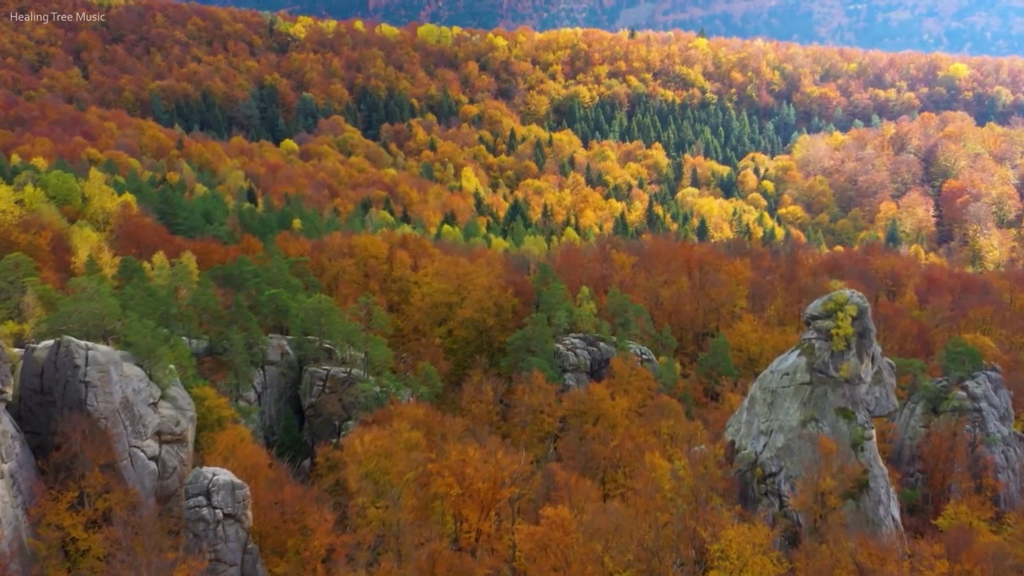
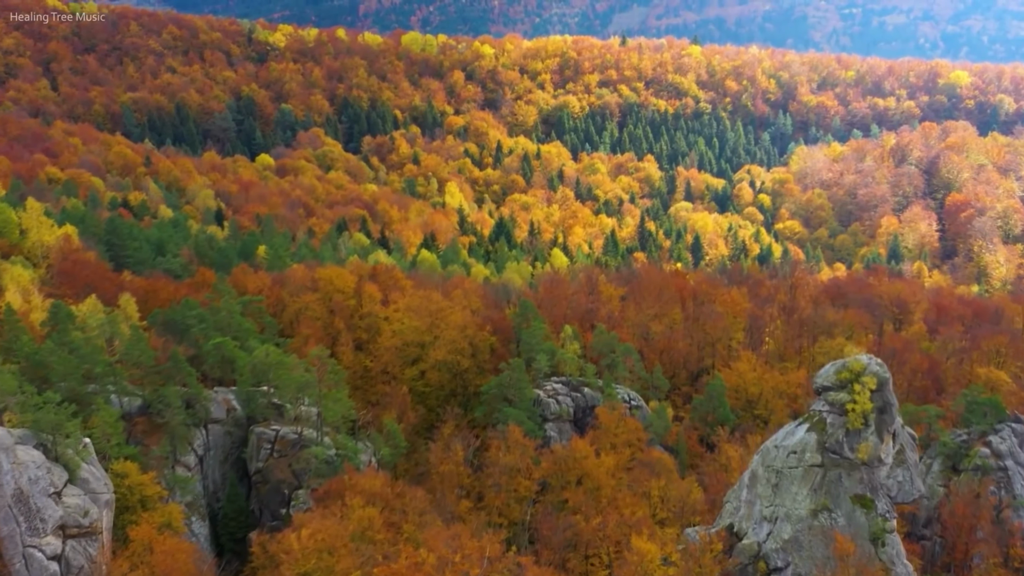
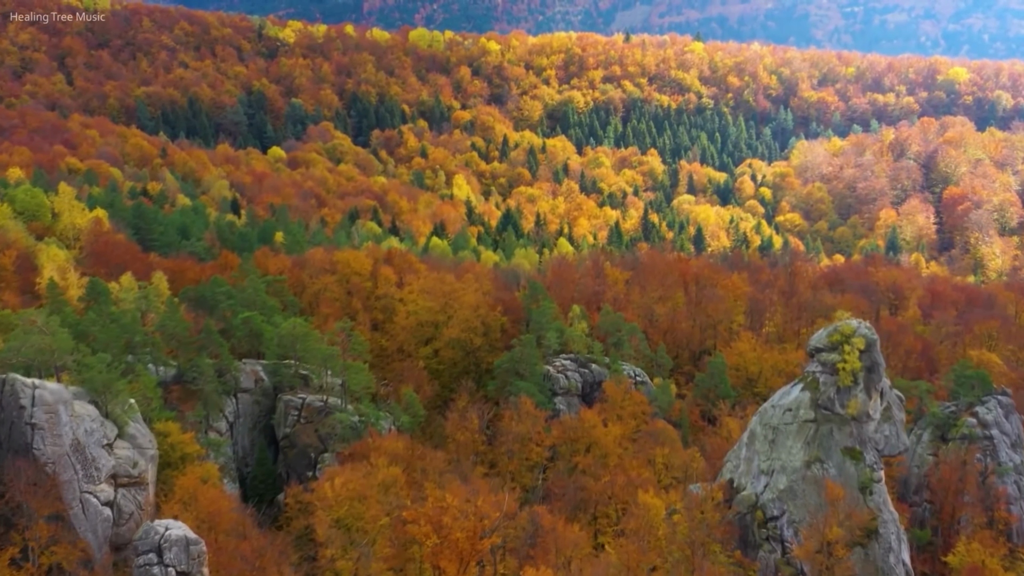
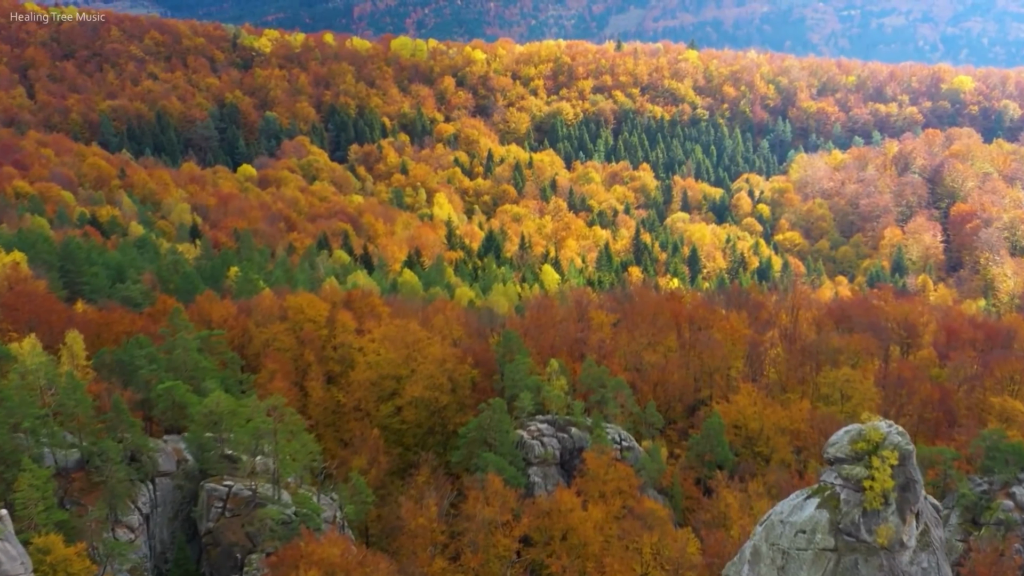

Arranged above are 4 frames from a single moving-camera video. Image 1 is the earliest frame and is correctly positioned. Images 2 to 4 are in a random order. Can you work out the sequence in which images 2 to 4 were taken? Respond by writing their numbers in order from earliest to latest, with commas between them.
3, 2, 4
